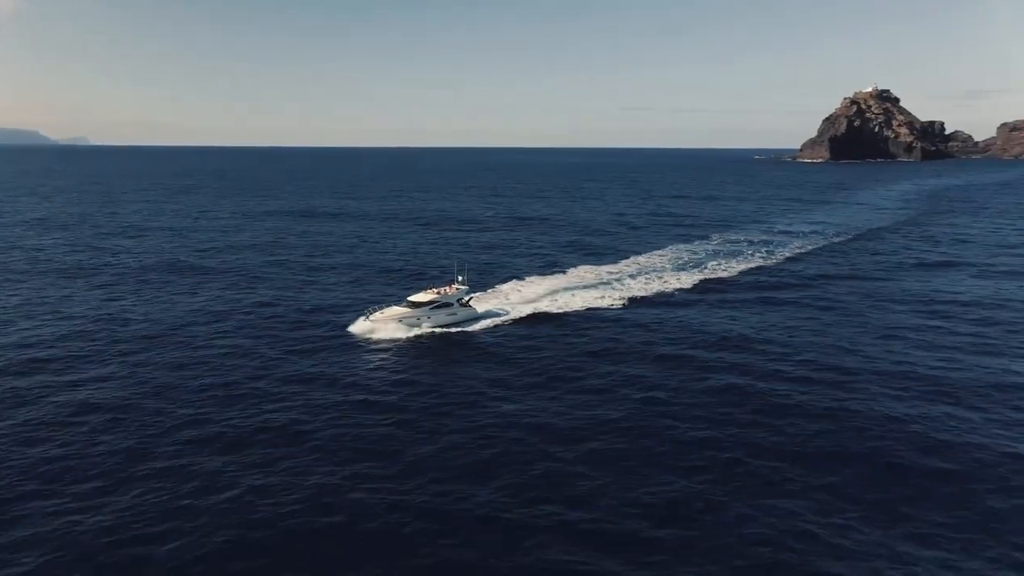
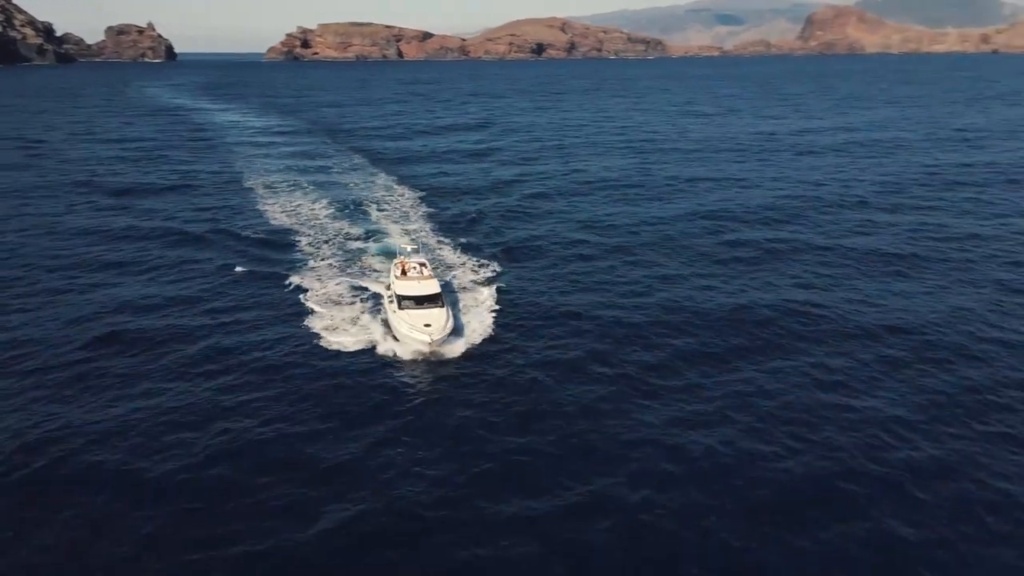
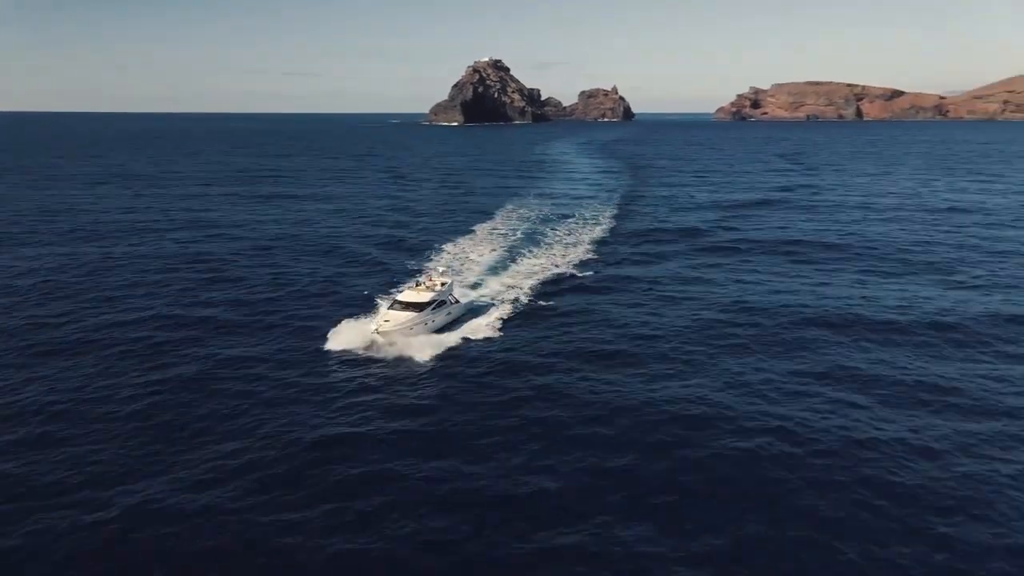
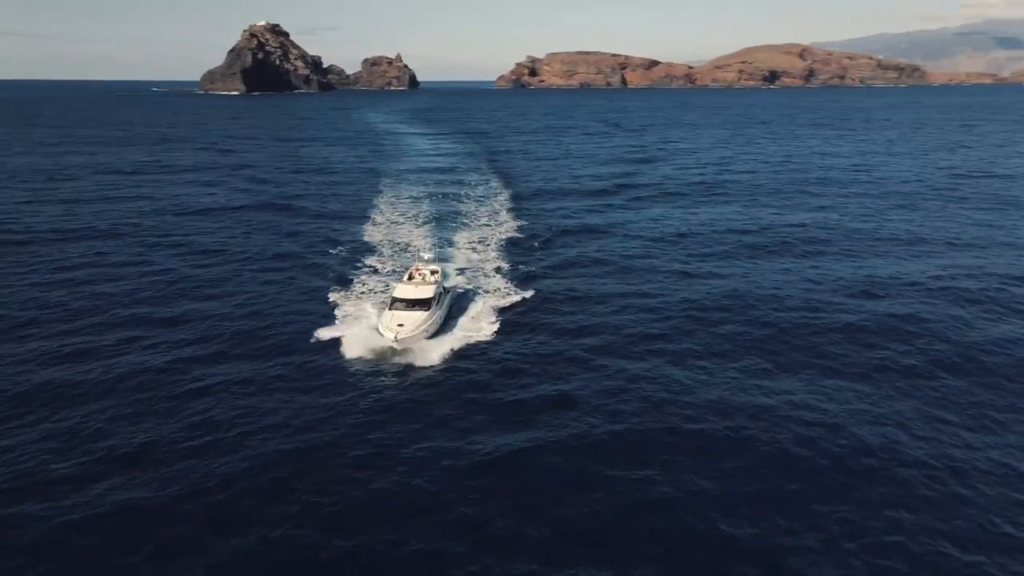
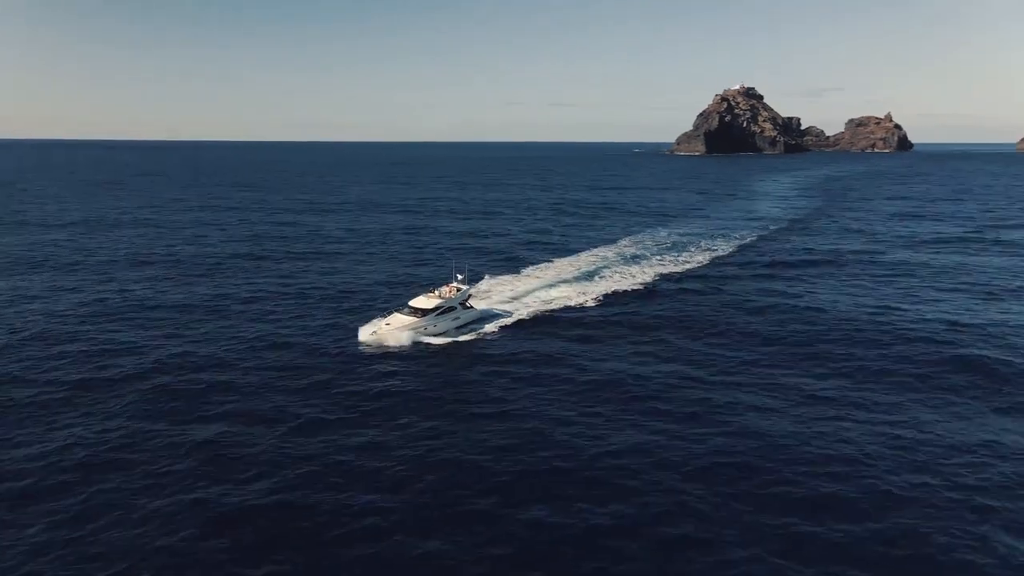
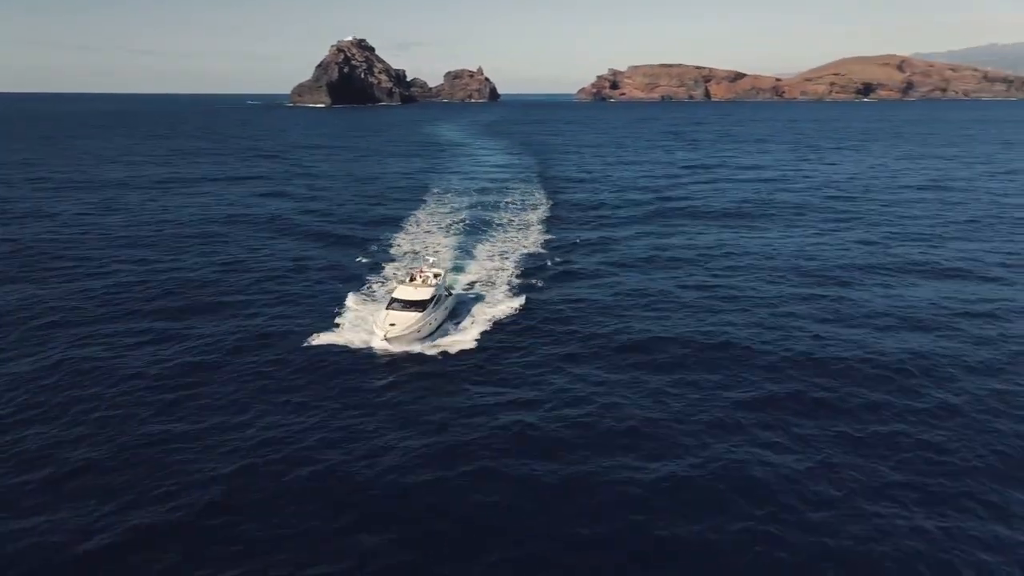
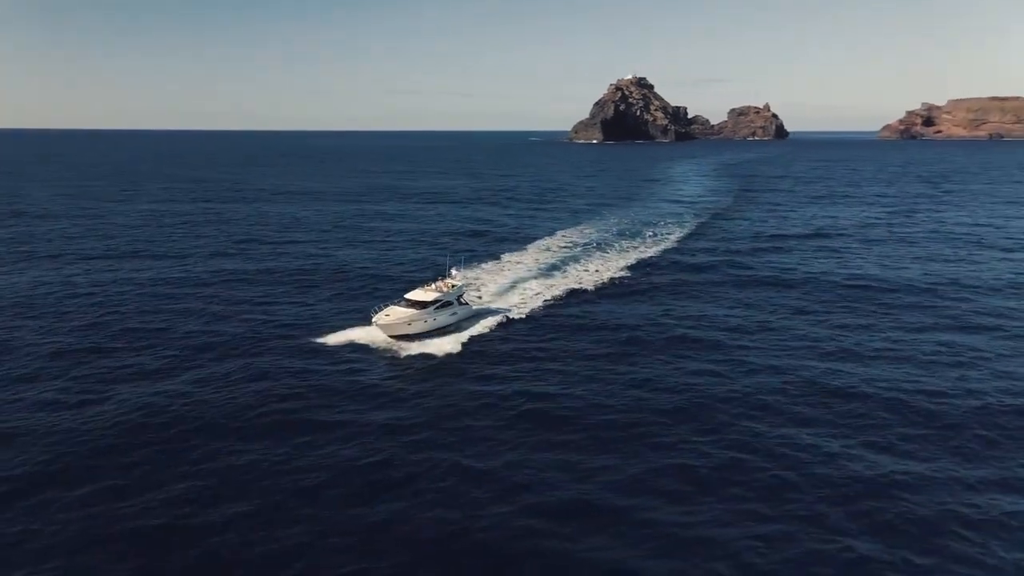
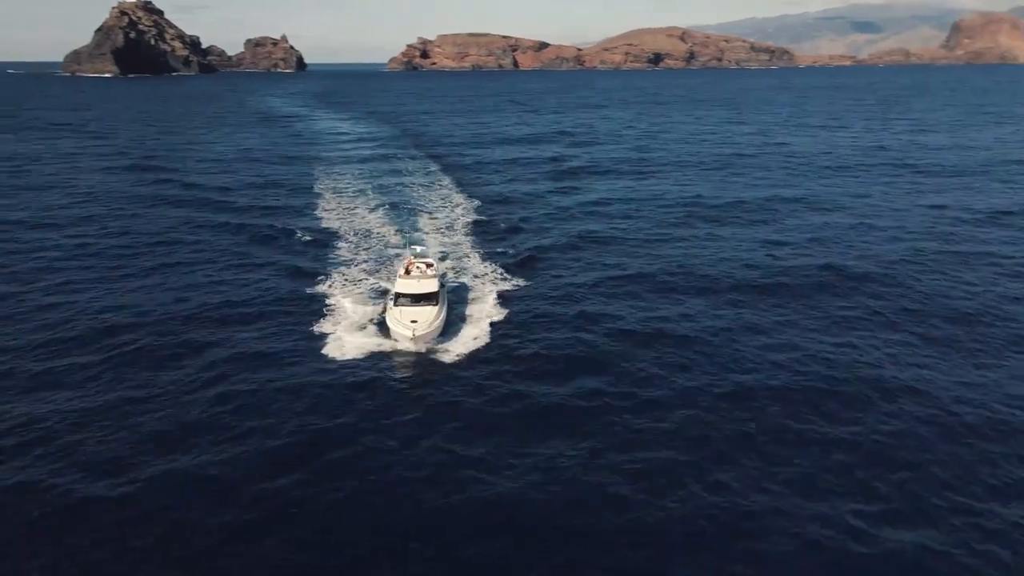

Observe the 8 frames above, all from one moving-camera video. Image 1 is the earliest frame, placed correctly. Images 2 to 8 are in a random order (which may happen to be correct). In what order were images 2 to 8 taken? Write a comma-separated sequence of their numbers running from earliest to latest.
5, 7, 3, 6, 4, 8, 2
